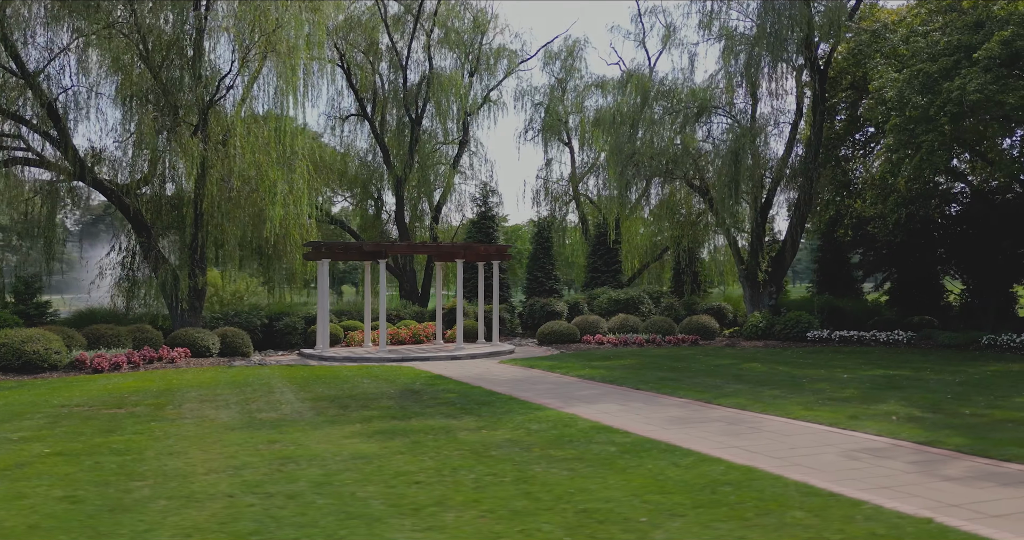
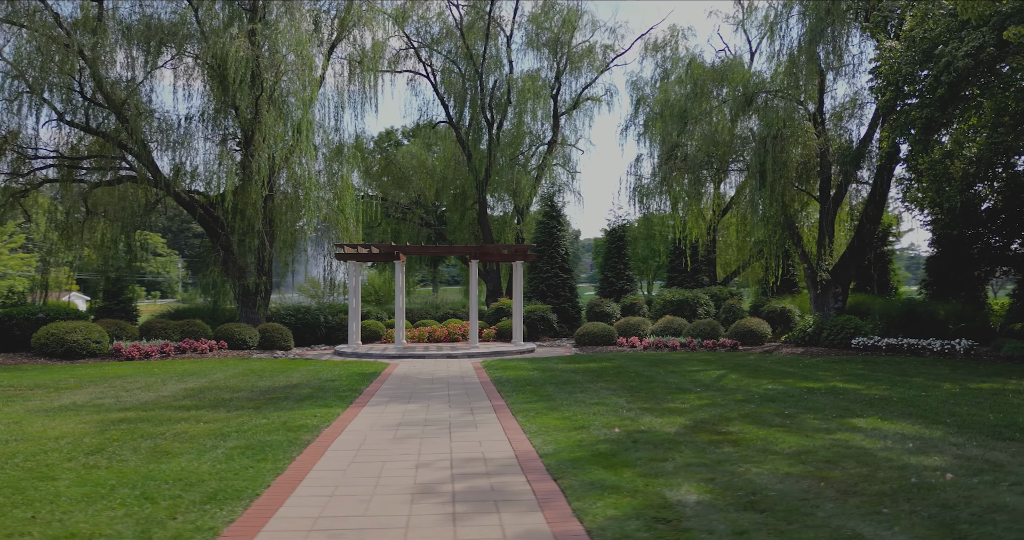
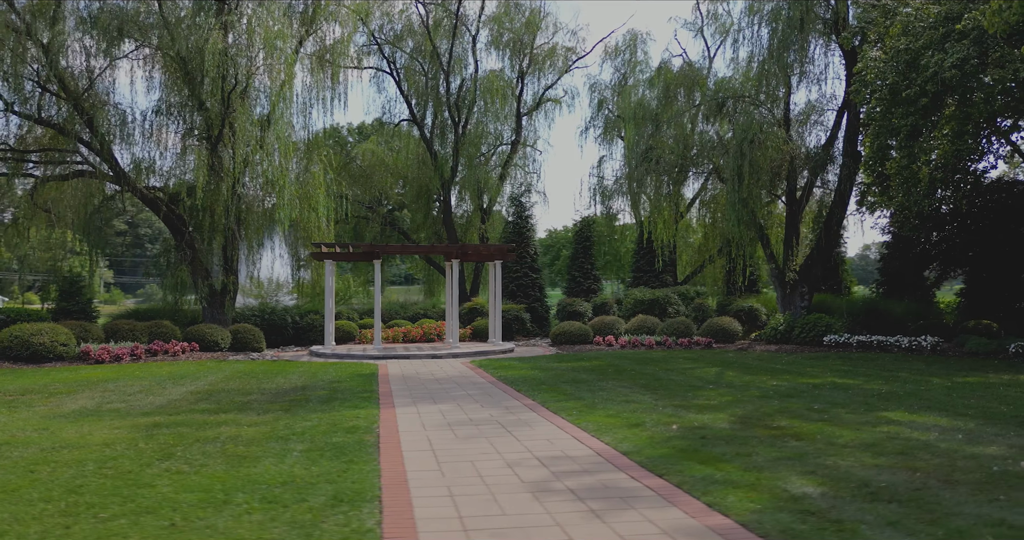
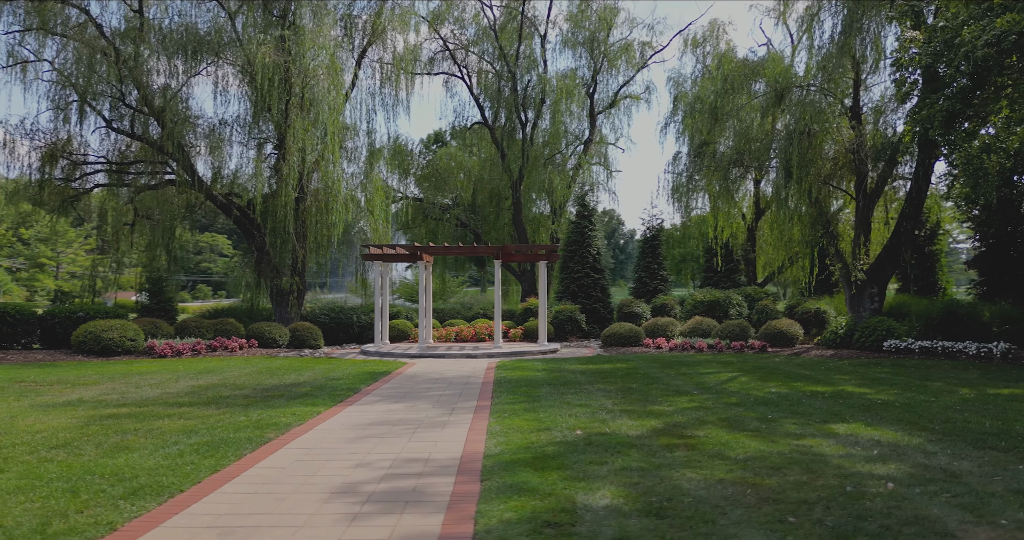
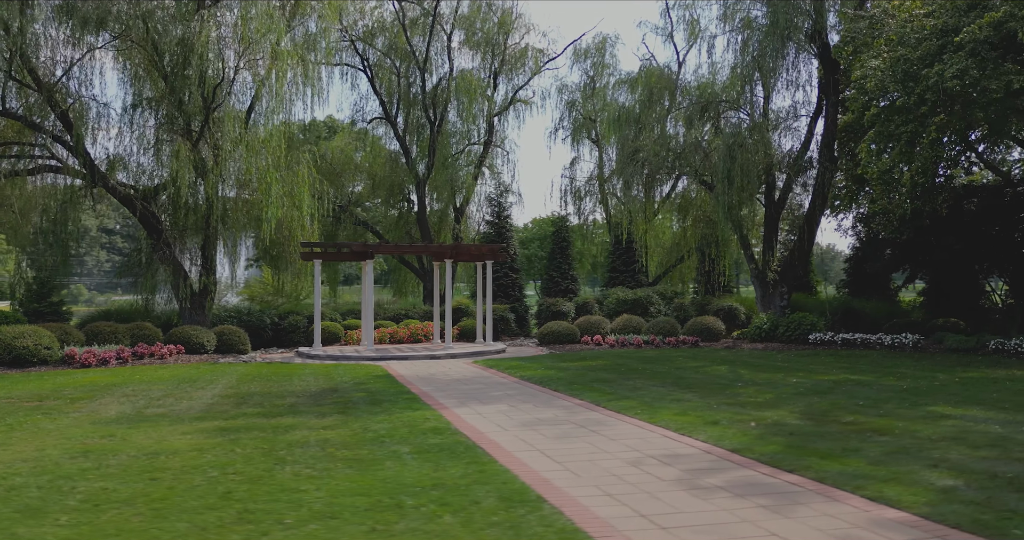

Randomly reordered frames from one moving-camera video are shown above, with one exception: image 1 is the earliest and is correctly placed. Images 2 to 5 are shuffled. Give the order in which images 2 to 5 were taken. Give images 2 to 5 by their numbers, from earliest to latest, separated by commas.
5, 3, 2, 4
